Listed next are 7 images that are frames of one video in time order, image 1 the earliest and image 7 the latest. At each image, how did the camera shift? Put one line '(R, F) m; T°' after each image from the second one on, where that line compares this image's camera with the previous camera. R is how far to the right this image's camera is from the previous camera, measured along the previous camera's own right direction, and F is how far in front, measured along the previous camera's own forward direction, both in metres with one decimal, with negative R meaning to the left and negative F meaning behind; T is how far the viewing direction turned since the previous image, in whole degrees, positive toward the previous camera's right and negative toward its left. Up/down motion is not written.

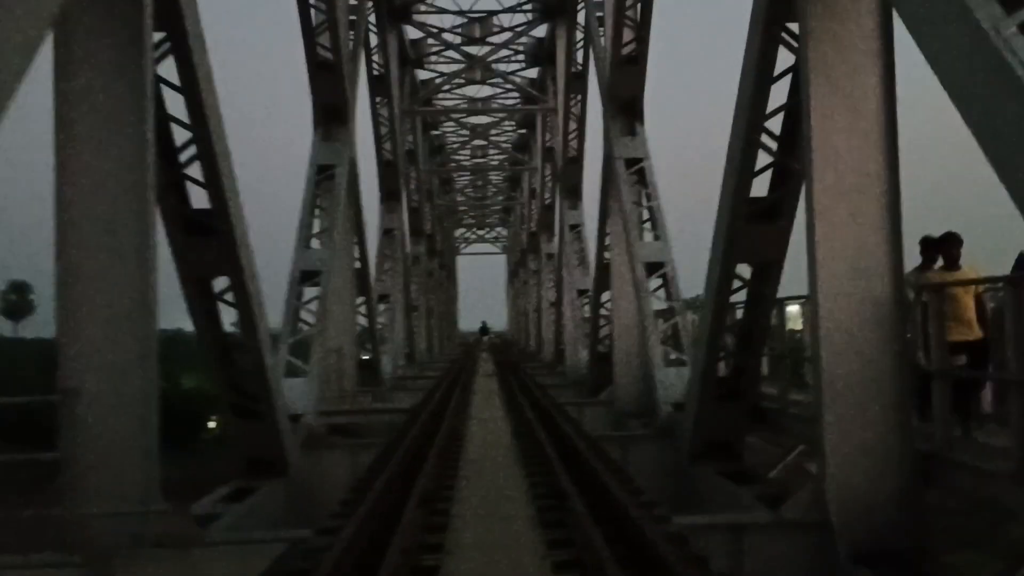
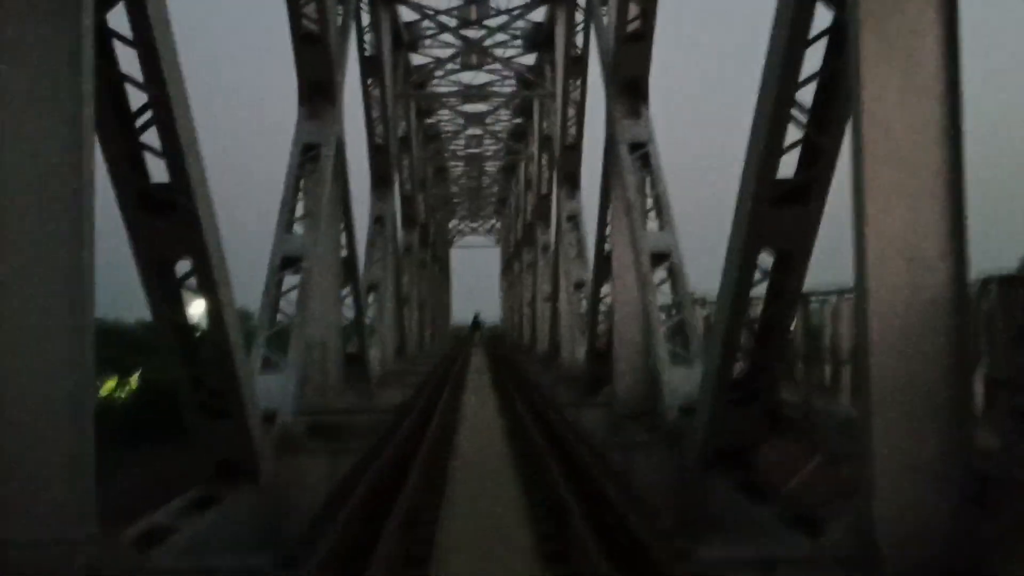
(0.0, +0.8) m; 0°
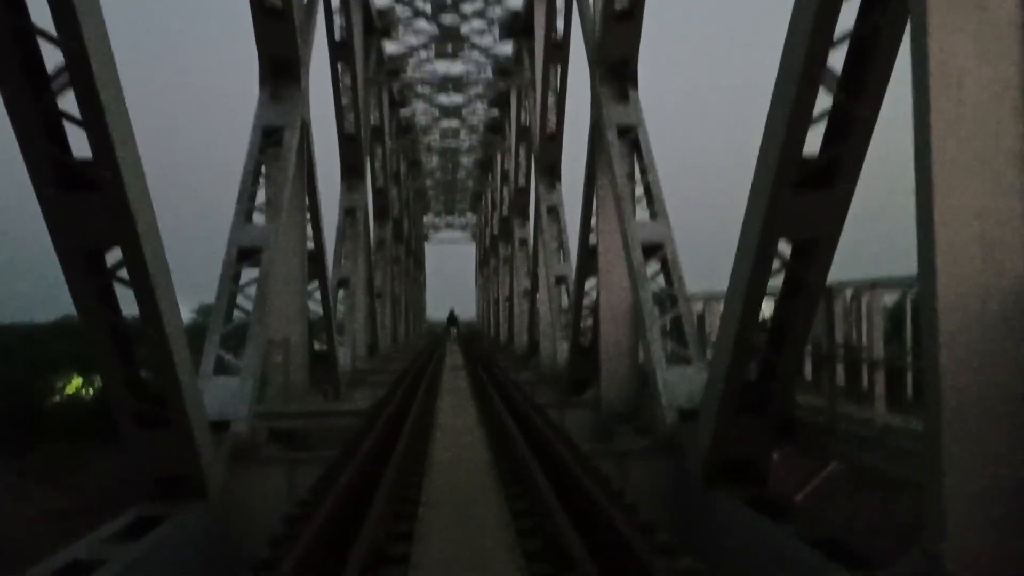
(-0.1, +0.9) m; +2°
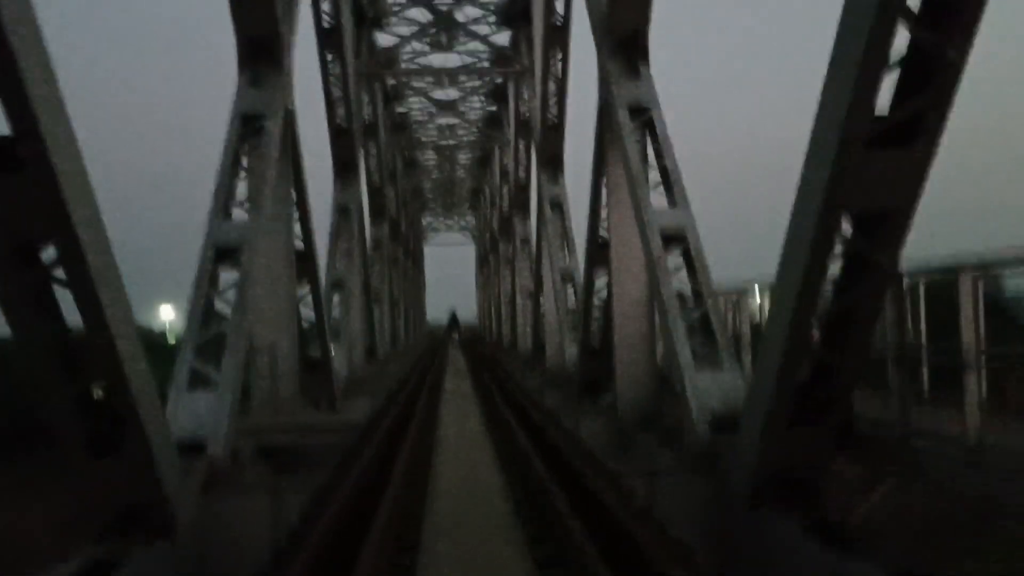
(-0.1, +1.0) m; 0°
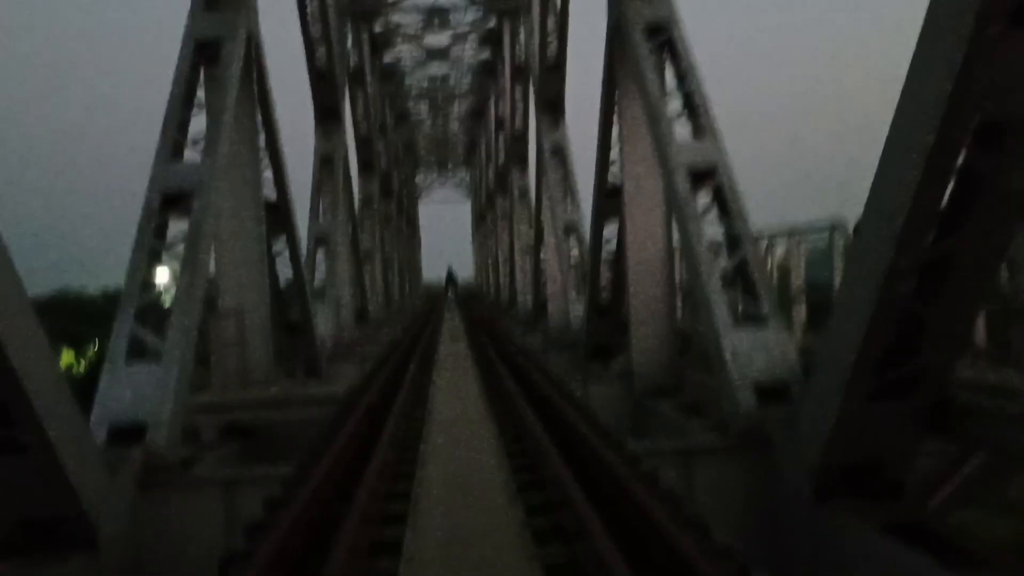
(0.0, +1.4) m; 0°
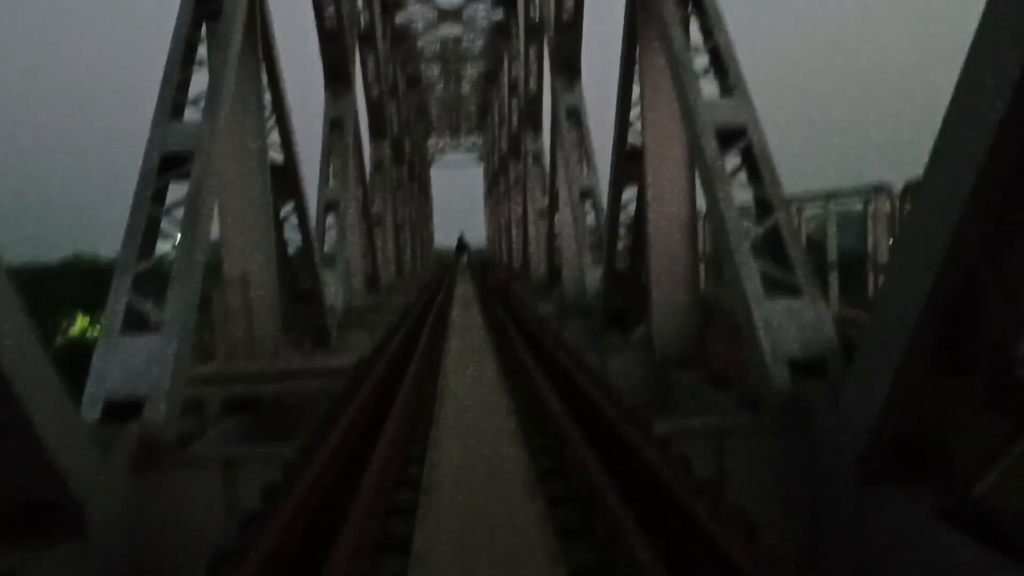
(0.0, +0.4) m; -1°
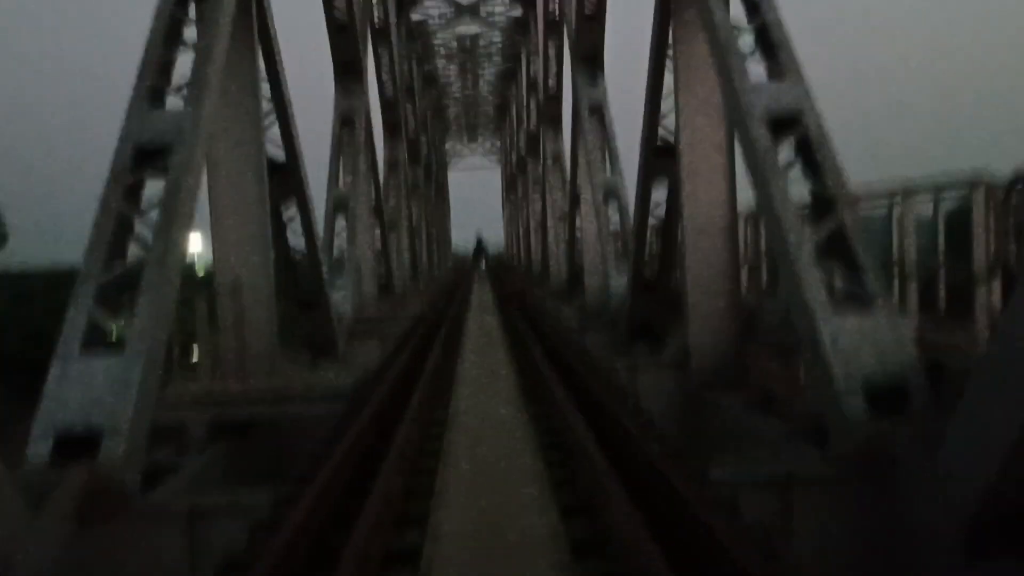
(0.0, +0.9) m; -1°
